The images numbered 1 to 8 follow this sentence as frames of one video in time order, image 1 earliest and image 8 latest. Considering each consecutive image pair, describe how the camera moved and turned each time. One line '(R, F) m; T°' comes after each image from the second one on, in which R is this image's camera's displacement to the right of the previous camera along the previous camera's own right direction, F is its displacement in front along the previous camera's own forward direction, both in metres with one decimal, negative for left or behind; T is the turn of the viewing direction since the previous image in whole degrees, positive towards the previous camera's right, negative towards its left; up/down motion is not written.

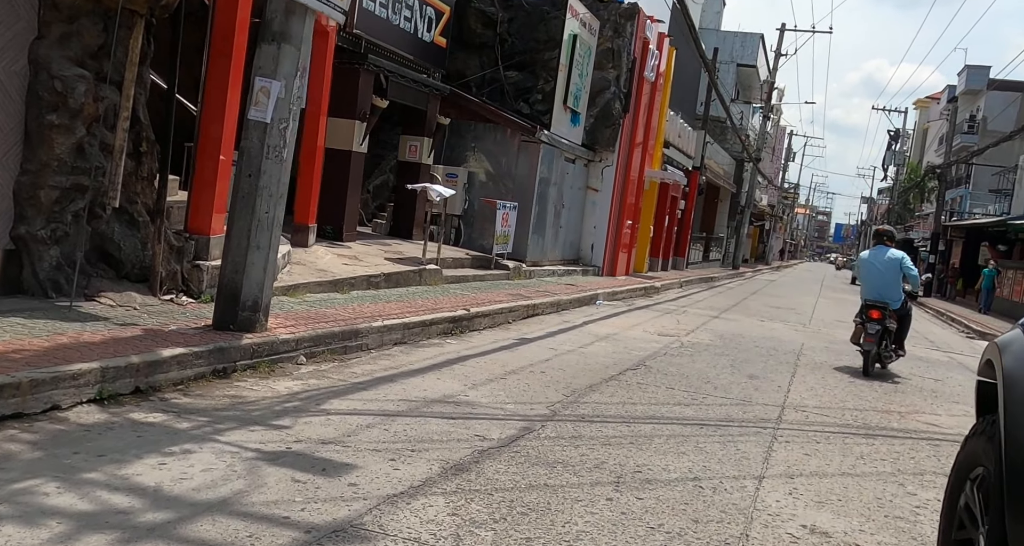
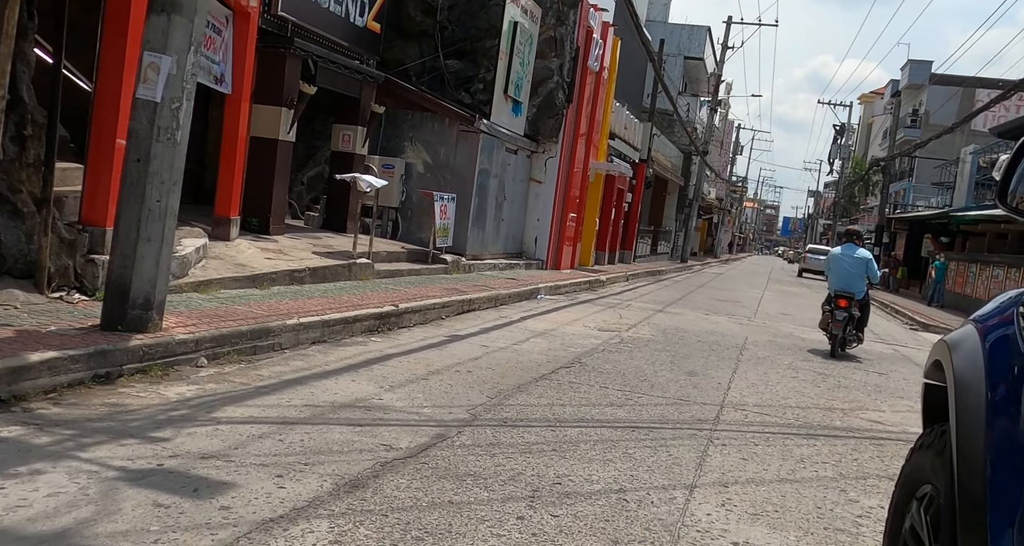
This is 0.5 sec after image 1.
(+0.3, +0.5) m; +3°
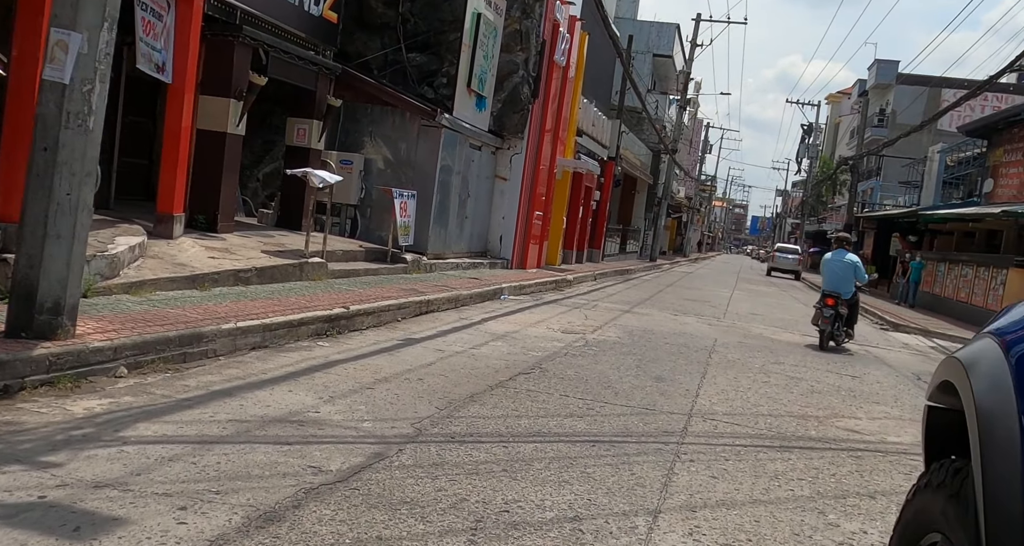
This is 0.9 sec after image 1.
(+0.1, +0.5) m; +2°
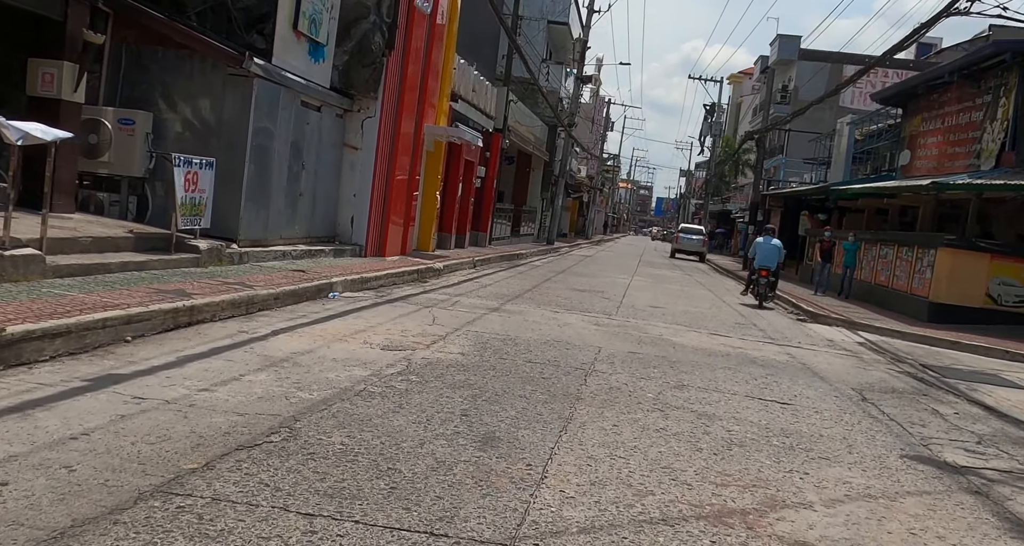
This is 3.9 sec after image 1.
(+1.1, +3.2) m; +6°
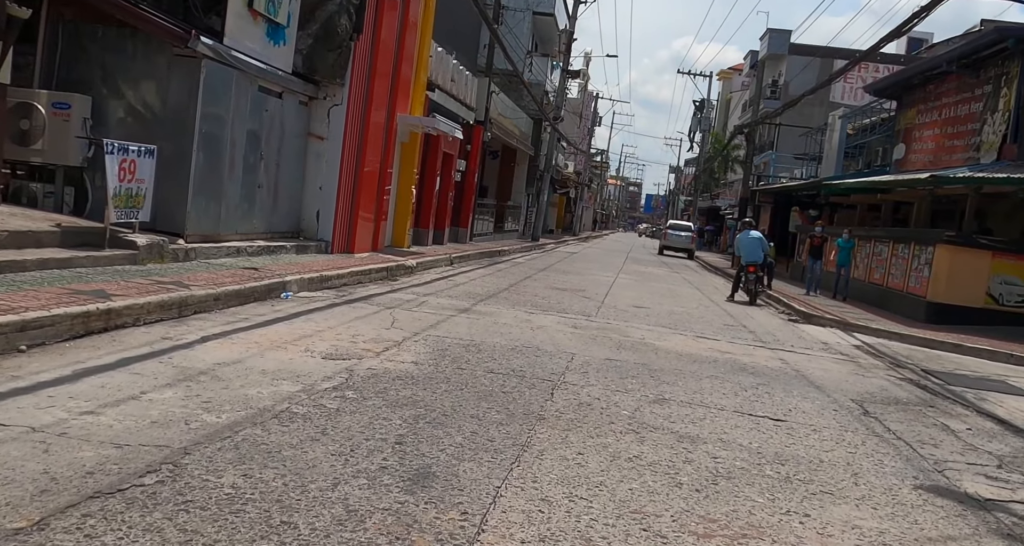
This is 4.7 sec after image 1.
(+0.3, +0.9) m; +1°
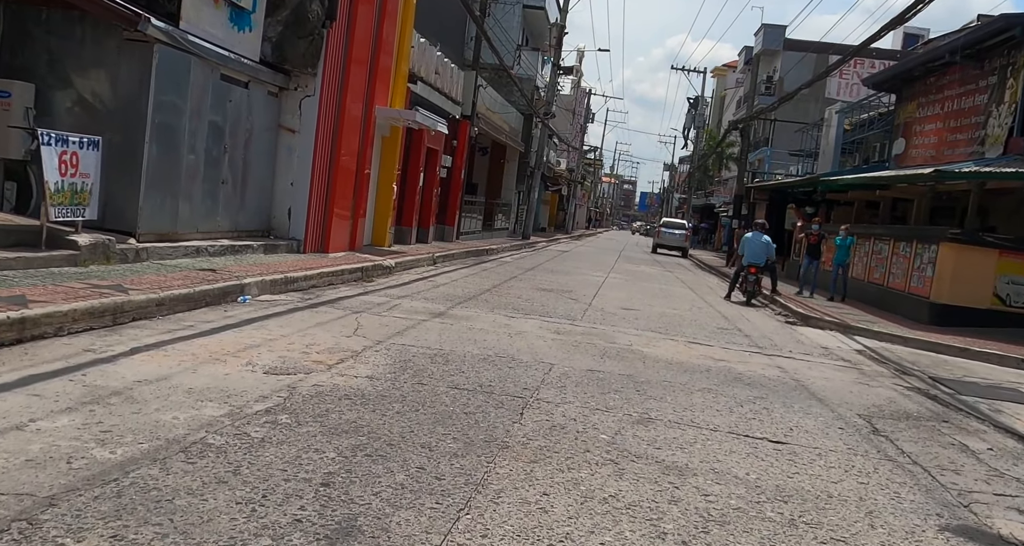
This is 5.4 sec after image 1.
(+0.2, +0.8) m; 0°
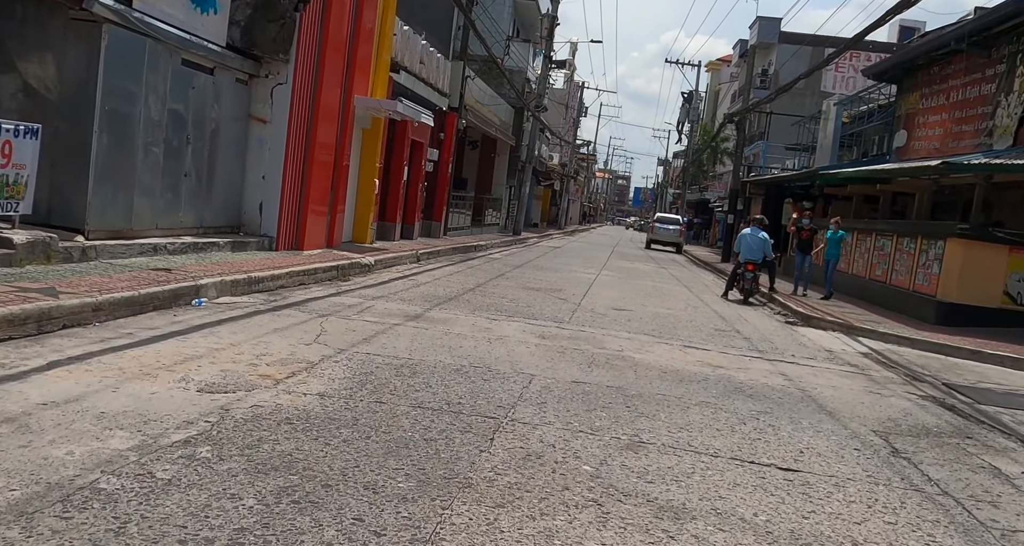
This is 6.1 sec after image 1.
(+0.2, +0.8) m; 0°
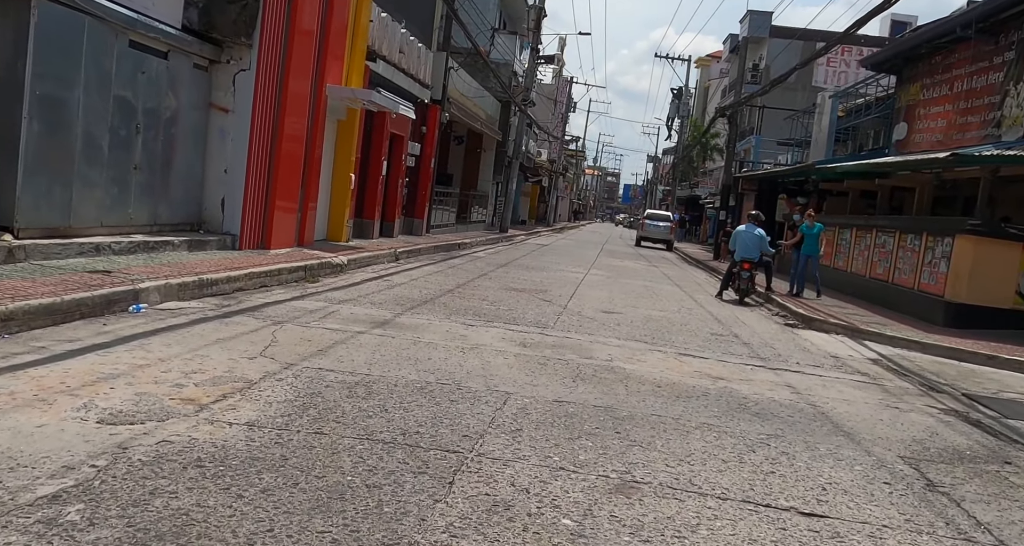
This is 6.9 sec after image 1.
(+0.1, +0.9) m; +1°
